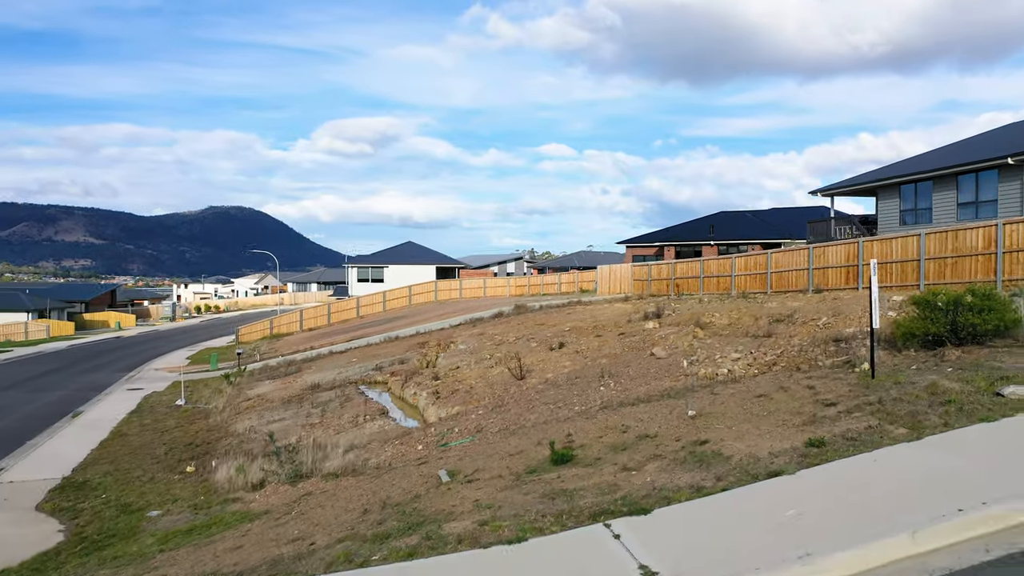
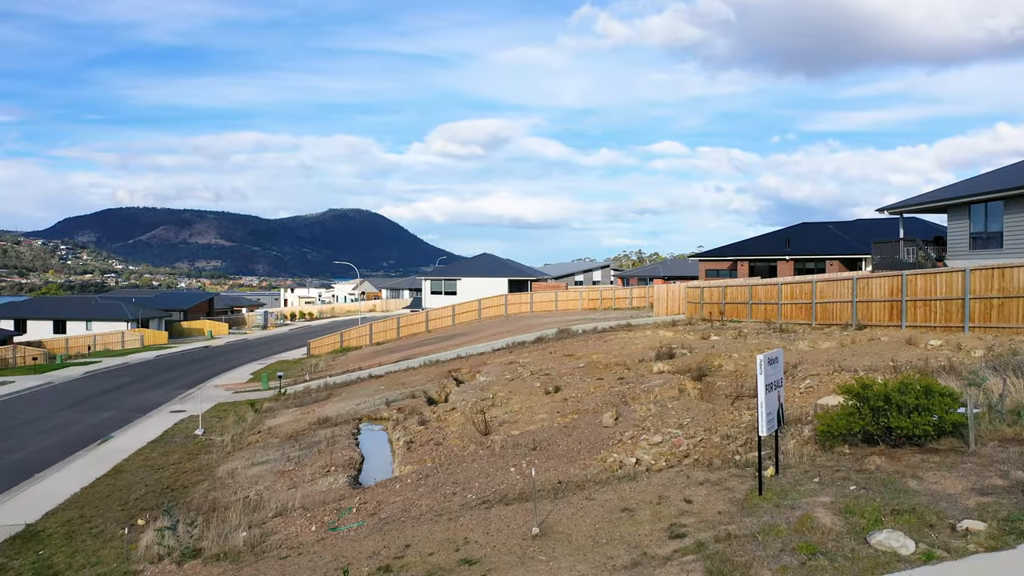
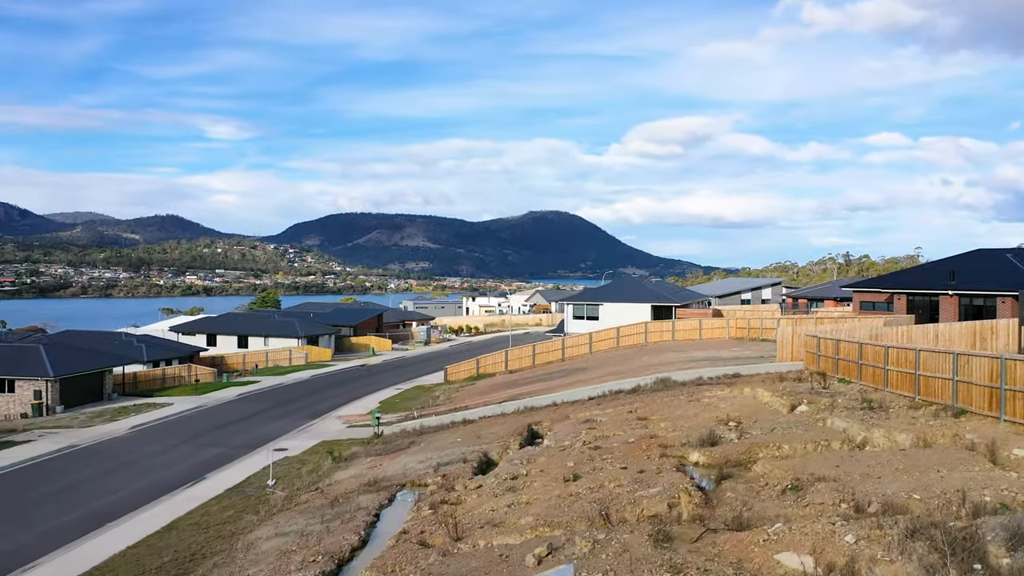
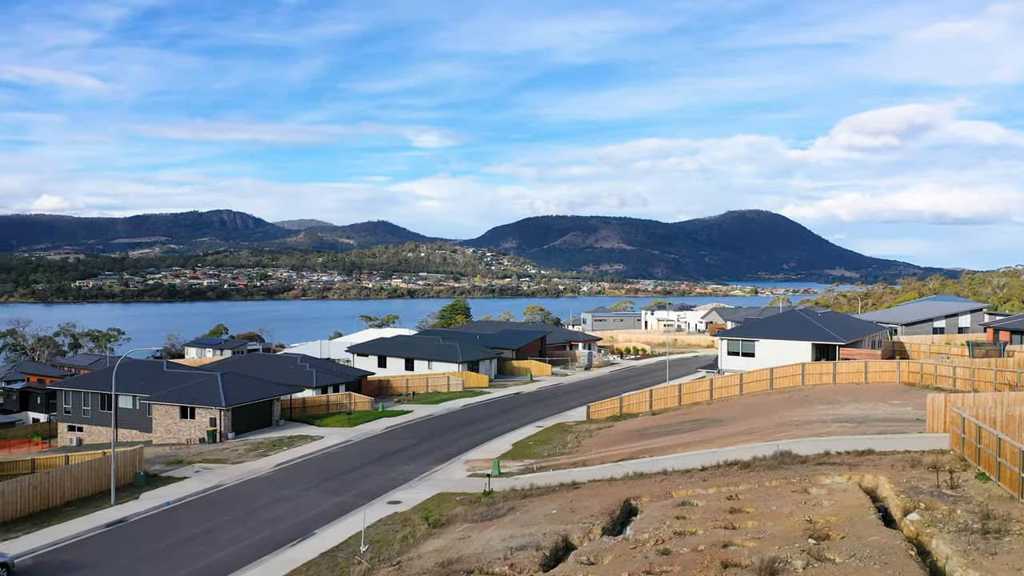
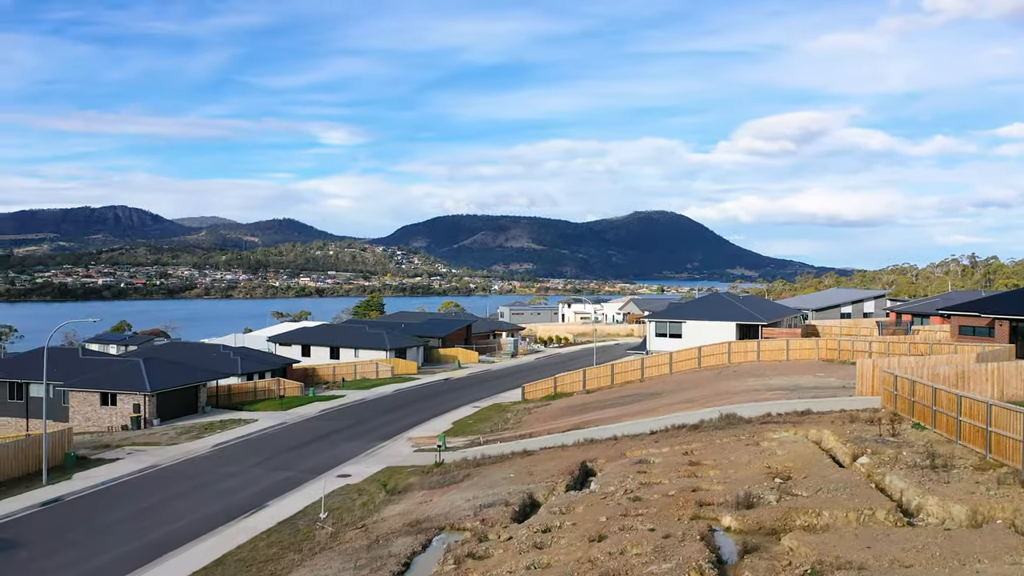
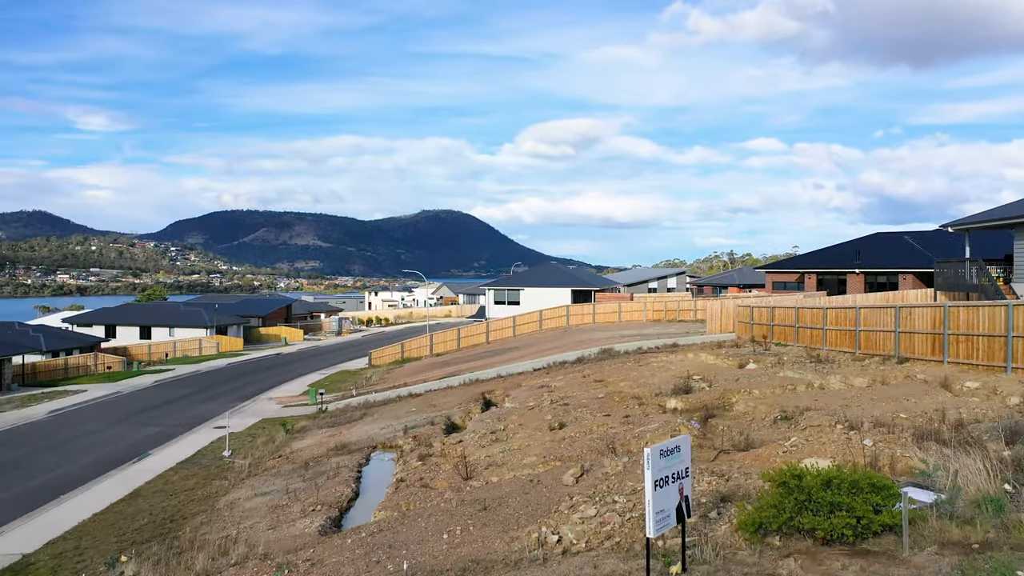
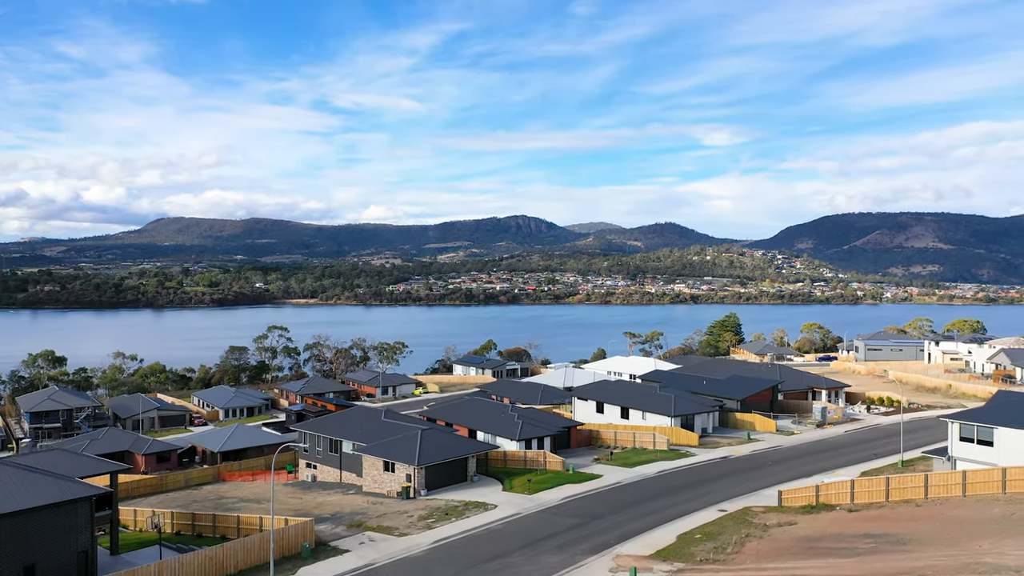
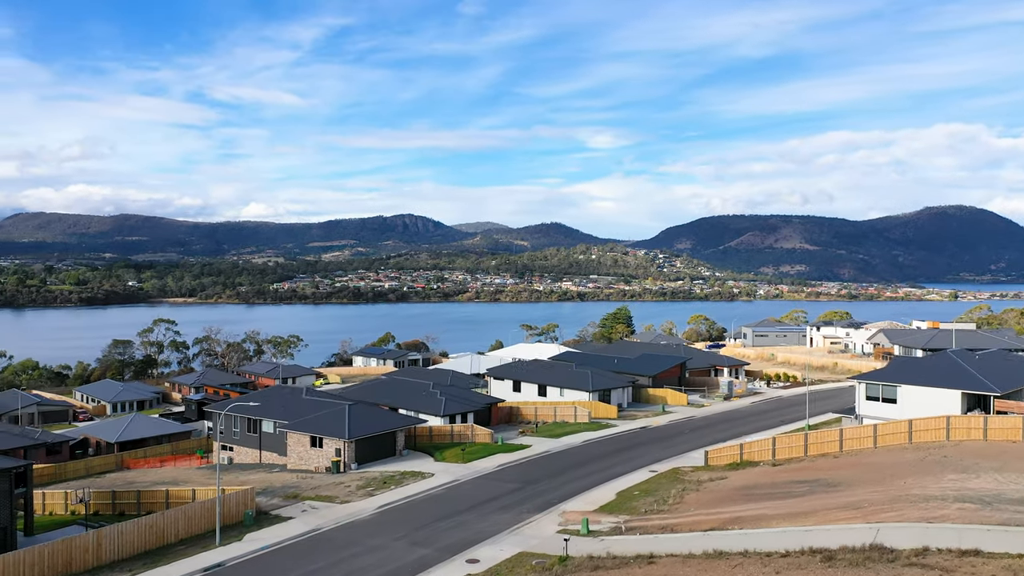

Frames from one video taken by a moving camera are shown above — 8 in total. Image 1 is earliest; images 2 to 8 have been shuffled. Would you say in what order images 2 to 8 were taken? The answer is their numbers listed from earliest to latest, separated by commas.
2, 6, 3, 5, 4, 8, 7
